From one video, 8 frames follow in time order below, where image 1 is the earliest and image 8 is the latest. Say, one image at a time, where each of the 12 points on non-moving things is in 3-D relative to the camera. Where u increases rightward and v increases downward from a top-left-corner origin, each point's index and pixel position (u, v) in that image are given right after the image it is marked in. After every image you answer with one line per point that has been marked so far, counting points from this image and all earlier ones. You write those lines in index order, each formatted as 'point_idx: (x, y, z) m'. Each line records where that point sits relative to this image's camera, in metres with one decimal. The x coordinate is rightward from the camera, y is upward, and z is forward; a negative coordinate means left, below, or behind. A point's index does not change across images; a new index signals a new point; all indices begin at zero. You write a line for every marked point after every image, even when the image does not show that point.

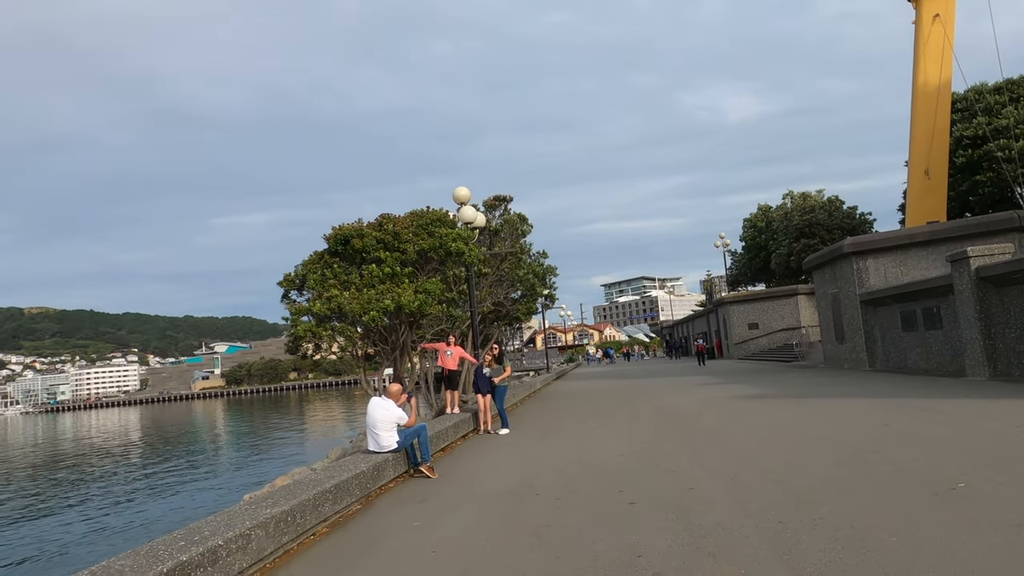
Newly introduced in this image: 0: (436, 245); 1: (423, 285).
0: (-1.6, +0.9, +13.4) m
1: (-1.7, +0.1, +12.6) m
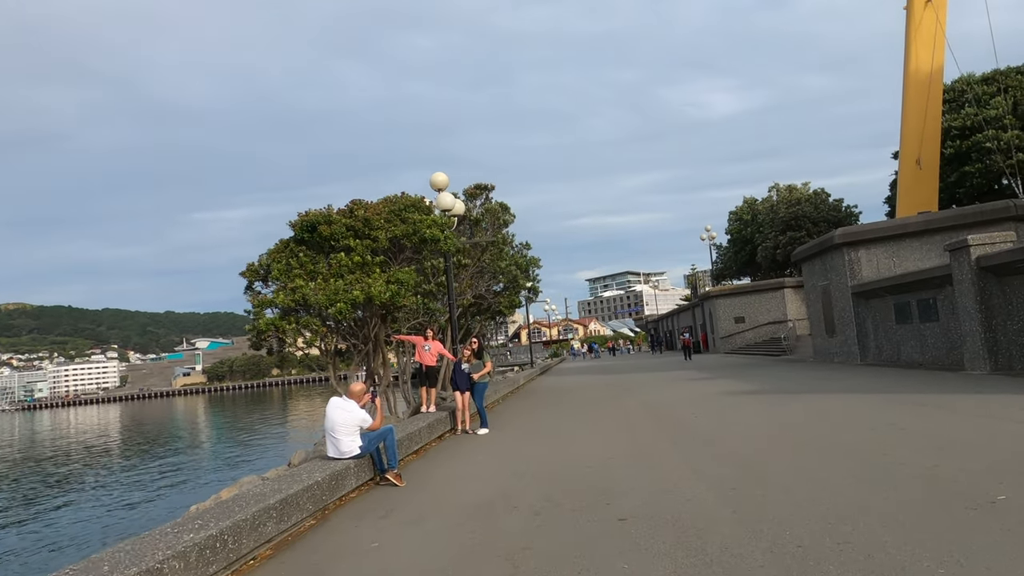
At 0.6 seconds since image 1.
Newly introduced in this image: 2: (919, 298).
0: (-2.0, +1.1, +12.6) m
1: (-2.1, +0.3, +11.7) m
2: (+10.4, -0.2, +17.2) m
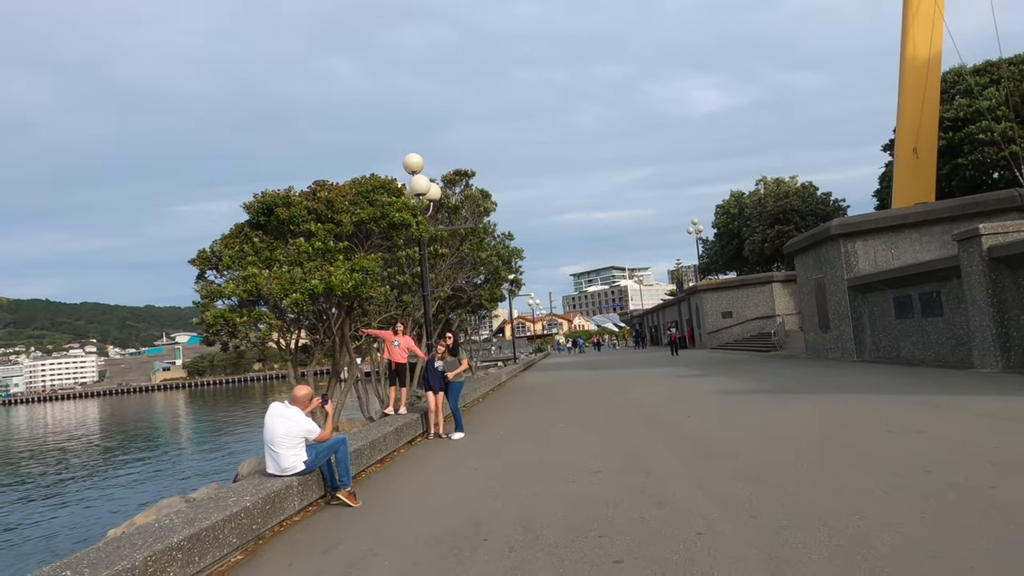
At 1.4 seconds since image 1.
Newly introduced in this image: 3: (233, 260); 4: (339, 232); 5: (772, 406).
0: (-2.3, +1.2, +11.4) m
1: (-2.4, +0.4, +10.6) m
2: (+9.9, -0.1, +16.3) m
3: (-4.4, +0.4, +10.5) m
4: (-2.9, +0.9, +11.2) m
5: (+5.1, -2.3, +13.2) m
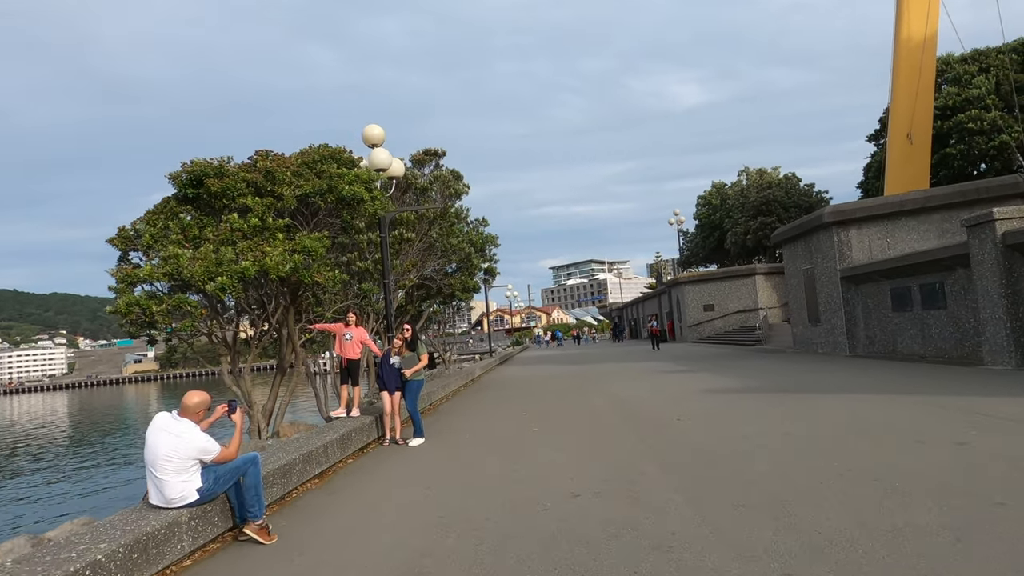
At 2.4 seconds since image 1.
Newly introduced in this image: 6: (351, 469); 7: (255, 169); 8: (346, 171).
0: (-2.8, +1.5, +10.0) m
1: (-2.9, +0.6, +9.1) m
2: (+9.3, +0.1, +15.2) m
3: (-4.8, +0.7, +9.0) m
4: (-3.4, +1.2, +9.8) m
5: (+4.6, -2.1, +12.0) m
6: (-1.9, -2.2, +8.0) m
7: (-3.8, +1.7, +9.8) m
8: (-2.5, +1.8, +10.1) m
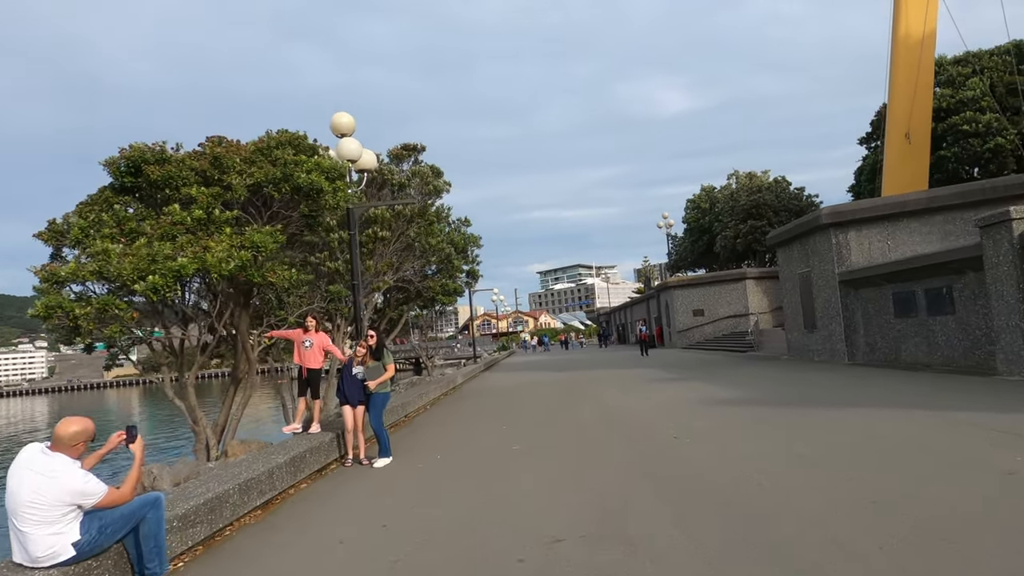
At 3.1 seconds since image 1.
0: (-3.1, +1.4, +8.9) m
1: (-3.1, +0.6, +8.1) m
2: (+8.9, 0.0, +14.4) m
3: (-5.1, +0.7, +8.0) m
4: (-3.7, +1.2, +8.7) m
5: (+4.2, -2.2, +11.1) m
6: (-2.2, -2.2, +7.0) m
7: (-4.0, +1.7, +8.8) m
8: (-2.8, +1.7, +9.1) m
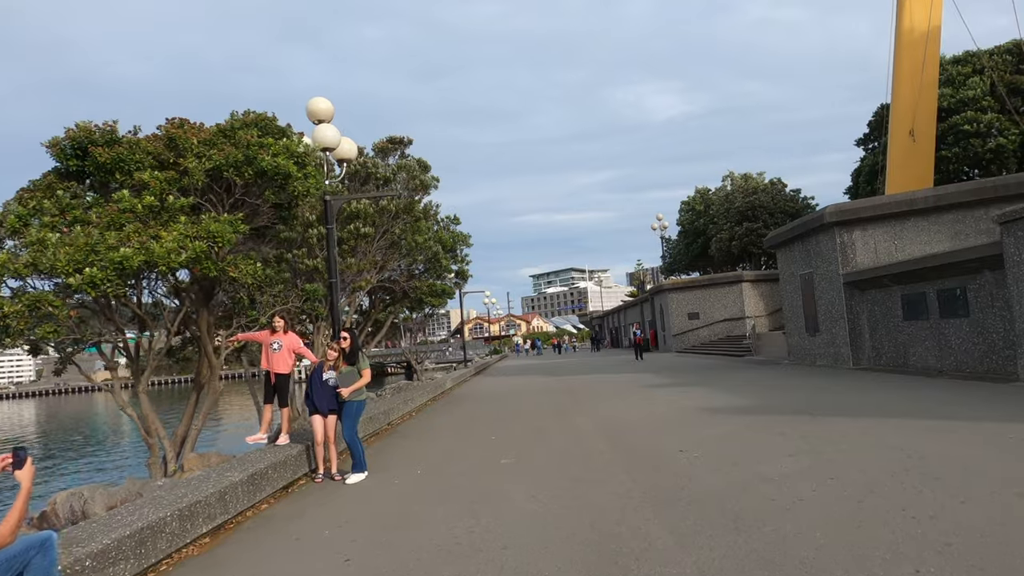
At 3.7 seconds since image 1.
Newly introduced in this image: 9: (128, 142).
0: (-3.2, +1.5, +8.1) m
1: (-3.3, +0.7, +7.3) m
2: (+8.7, 0.0, +13.7) m
3: (-5.2, +0.7, +7.1) m
4: (-3.8, +1.2, +7.9) m
5: (+4.1, -2.2, +10.3) m
6: (-2.3, -2.1, +6.2) m
7: (-4.2, +1.8, +7.9) m
8: (-2.9, +1.8, +8.2) m
9: (-4.3, +1.7, +7.6) m
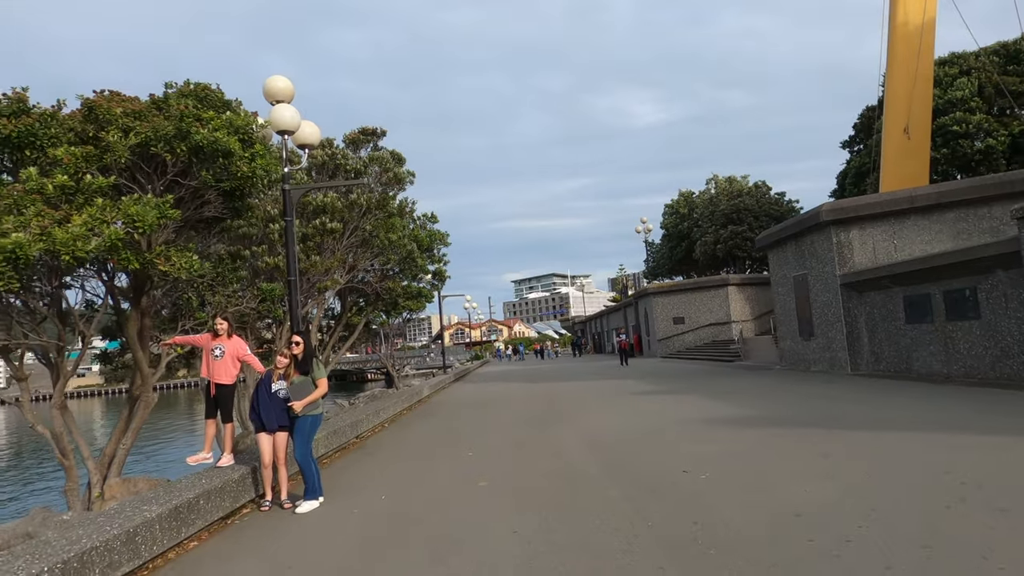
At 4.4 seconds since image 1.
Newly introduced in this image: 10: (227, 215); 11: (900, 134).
0: (-3.4, +1.5, +7.0) m
1: (-3.5, +0.7, +6.2) m
2: (+8.3, 0.0, +12.9) m
3: (-5.4, +0.8, +6.0) m
4: (-4.0, +1.2, +6.8) m
5: (+3.8, -2.1, +9.4) m
6: (-2.5, -2.1, +5.1) m
7: (-4.4, +1.8, +6.8) m
8: (-3.1, +1.8, +7.2) m
9: (-4.5, +1.7, +6.5) m
10: (-3.6, +1.0, +8.5) m
11: (+11.2, +4.5, +19.4) m
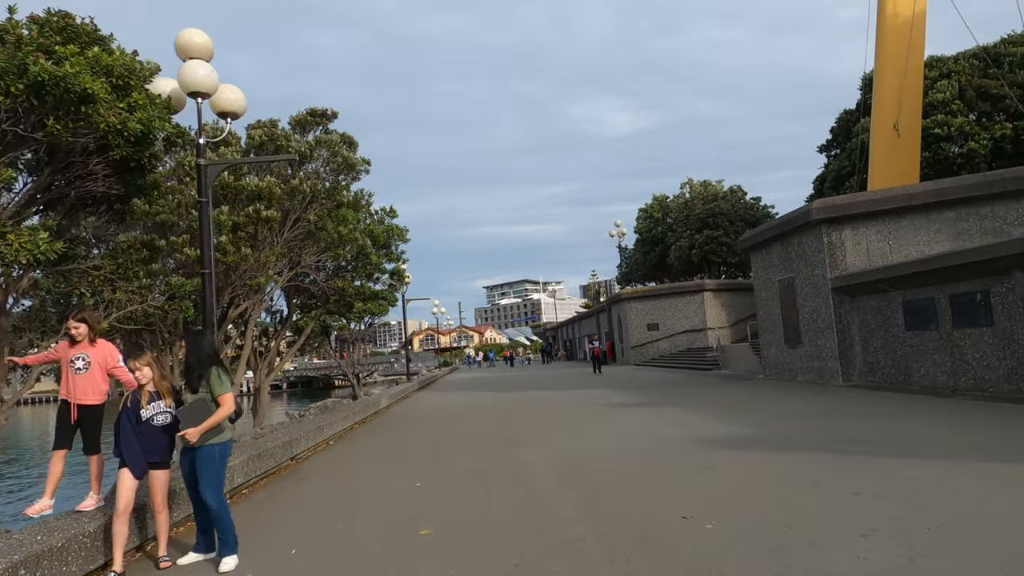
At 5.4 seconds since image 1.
0: (-3.8, +1.6, +5.4) m
1: (-3.8, +0.8, +4.5) m
2: (+7.7, -0.1, +11.8) m
3: (-5.7, +0.9, +4.2) m
4: (-4.4, +1.3, +5.1) m
5: (+3.3, -2.1, +8.0) m
6: (-2.8, -2.0, +3.5) m
7: (-4.7, +1.9, +5.2) m
8: (-3.5, +1.9, +5.5) m
9: (-4.9, +1.8, +4.8) m
10: (-4.0, +1.1, +6.8) m
11: (+10.4, +4.3, +18.4) m
